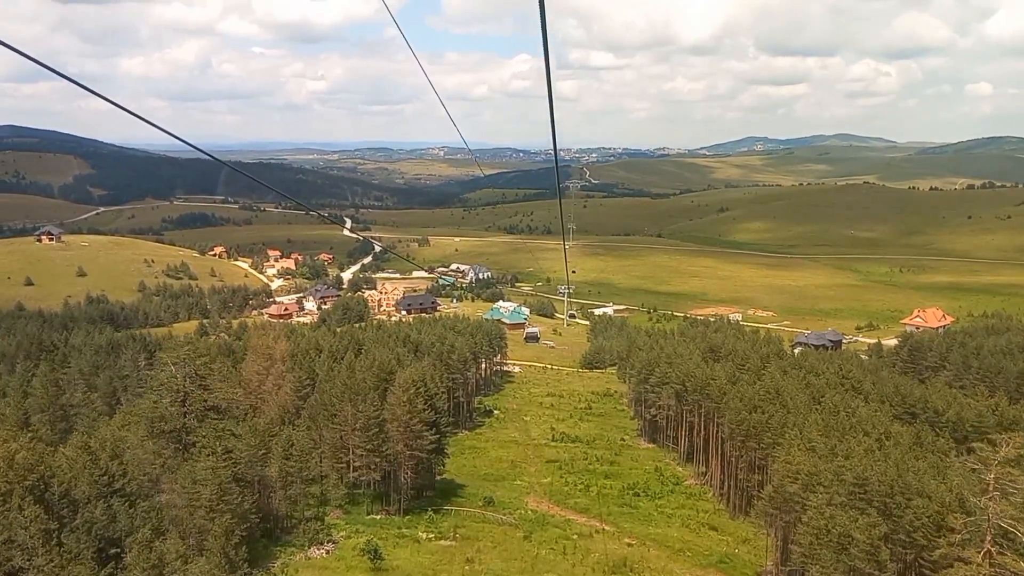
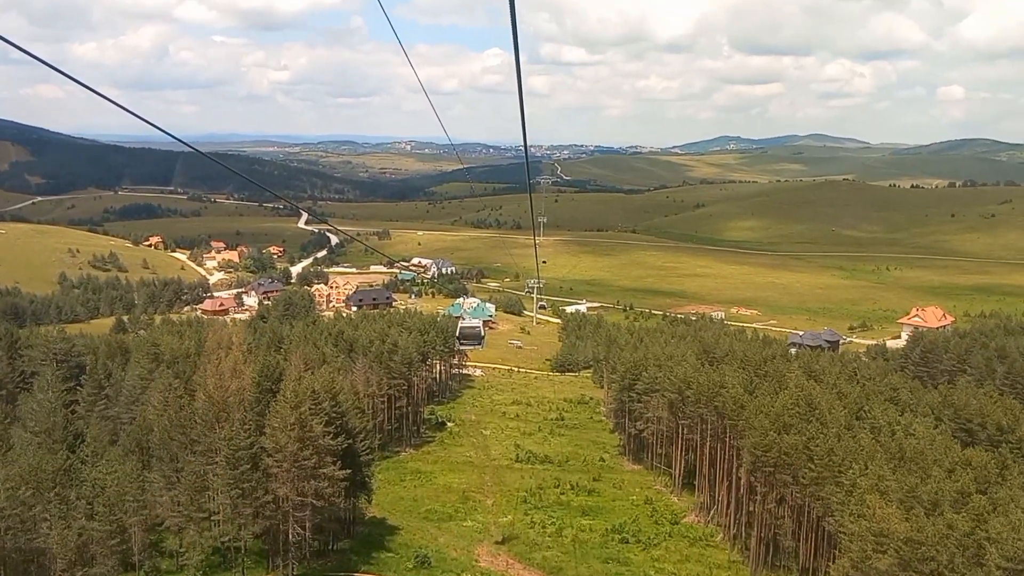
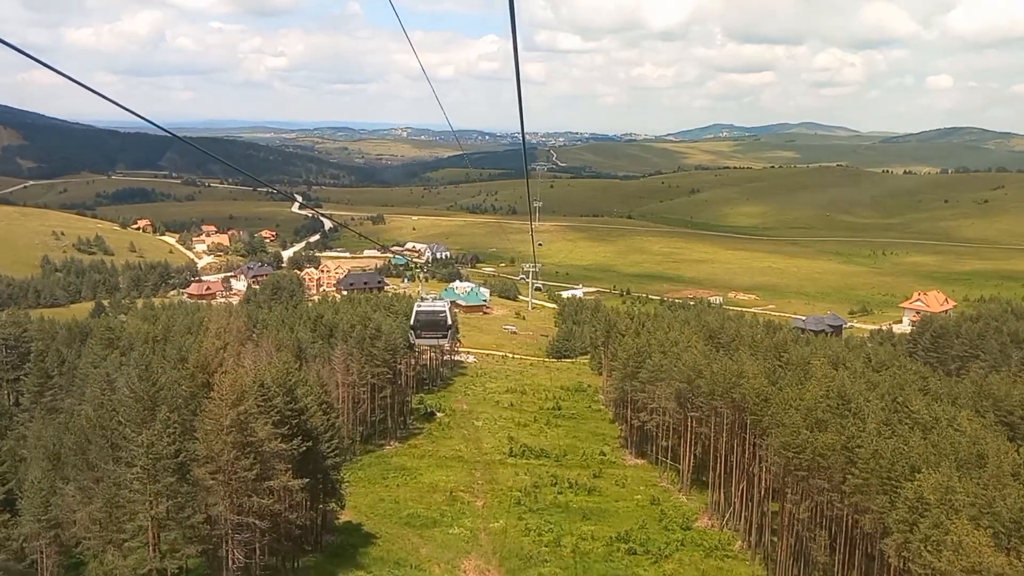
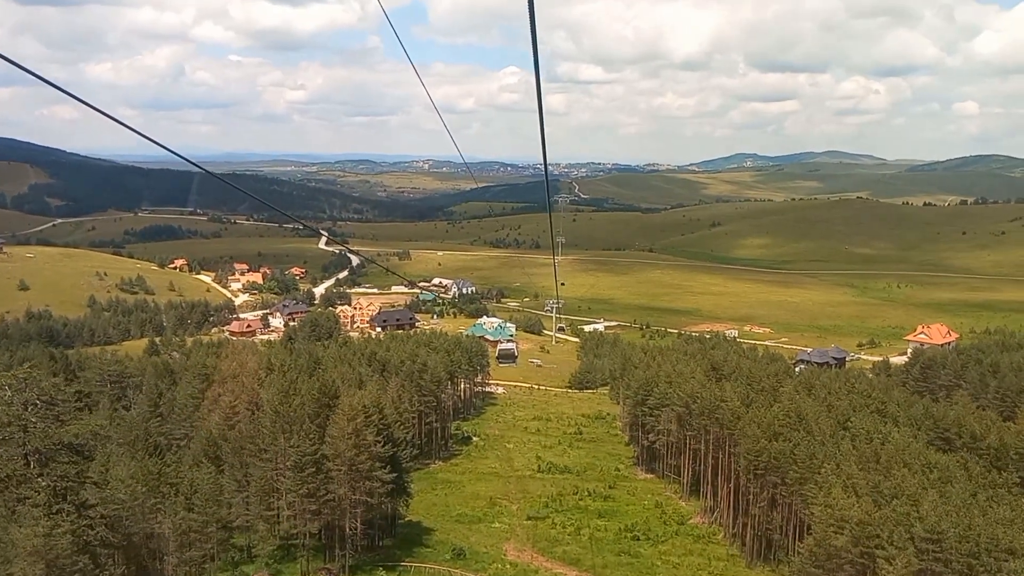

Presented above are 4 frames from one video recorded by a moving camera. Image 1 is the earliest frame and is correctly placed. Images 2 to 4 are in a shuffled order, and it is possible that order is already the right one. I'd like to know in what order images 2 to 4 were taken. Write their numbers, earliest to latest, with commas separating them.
4, 2, 3
